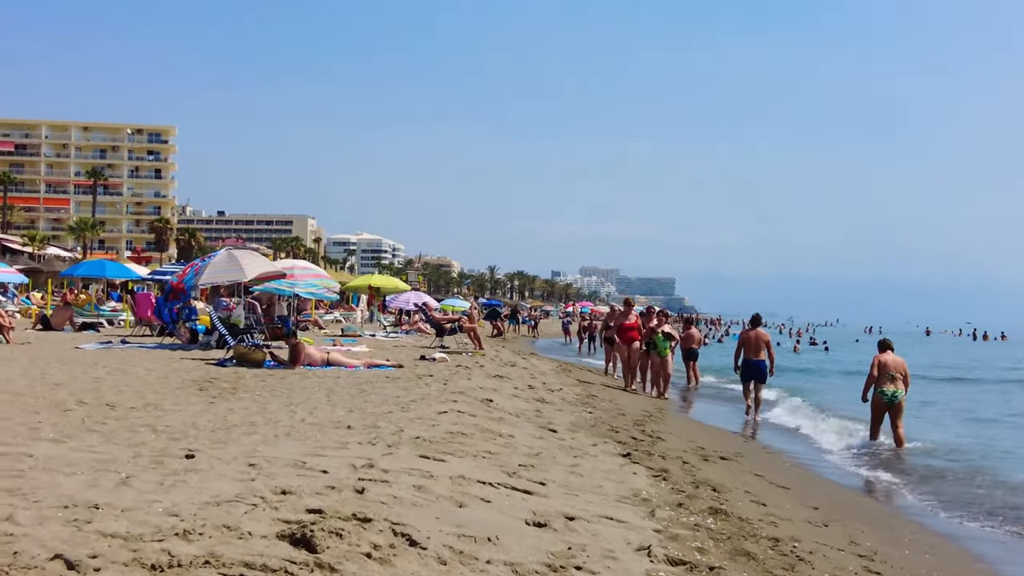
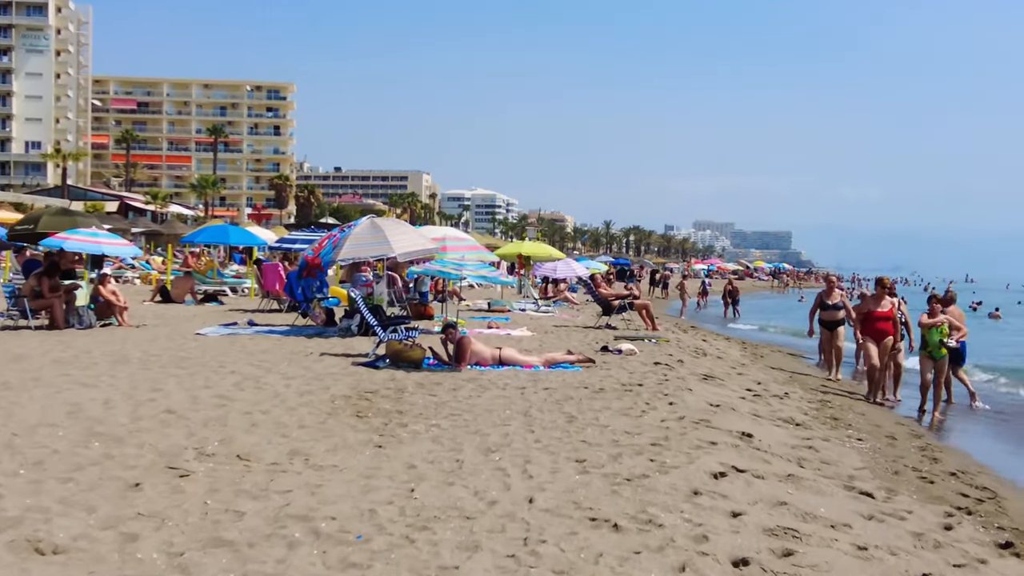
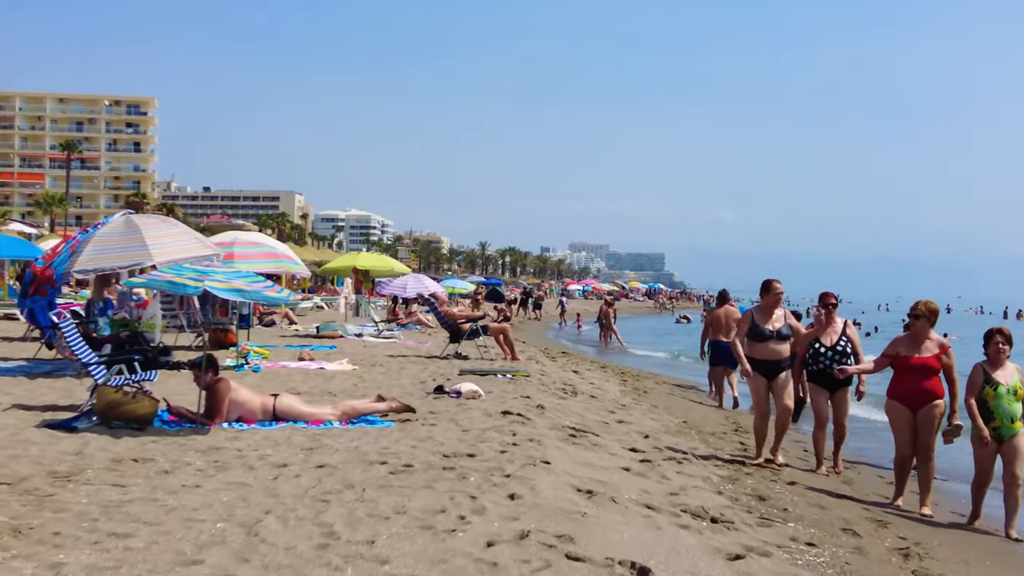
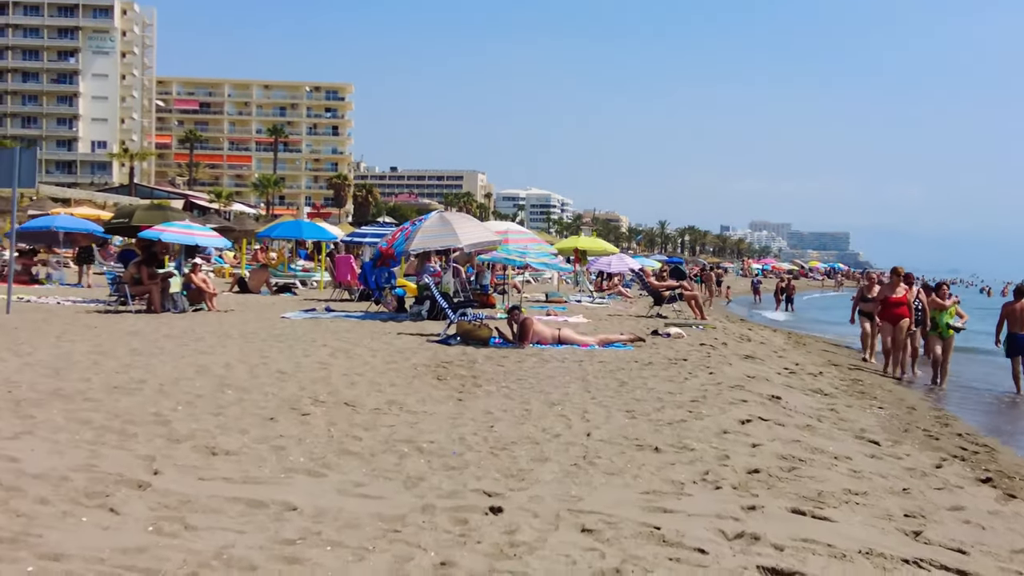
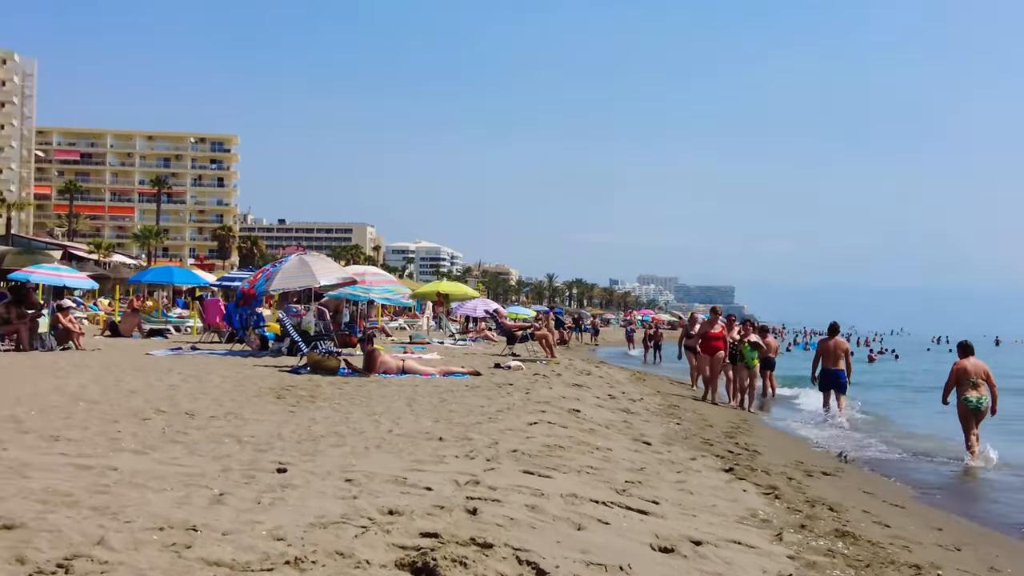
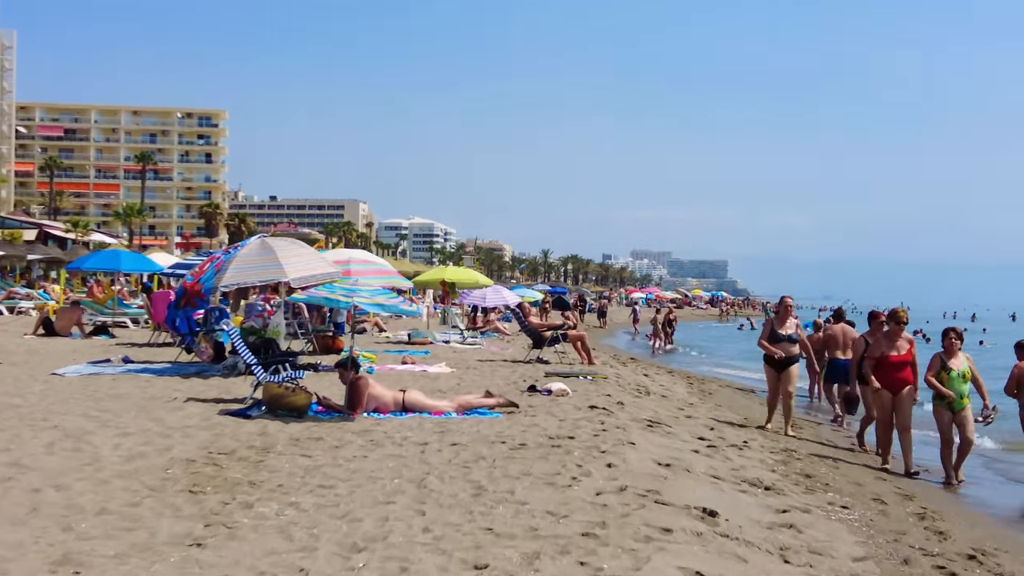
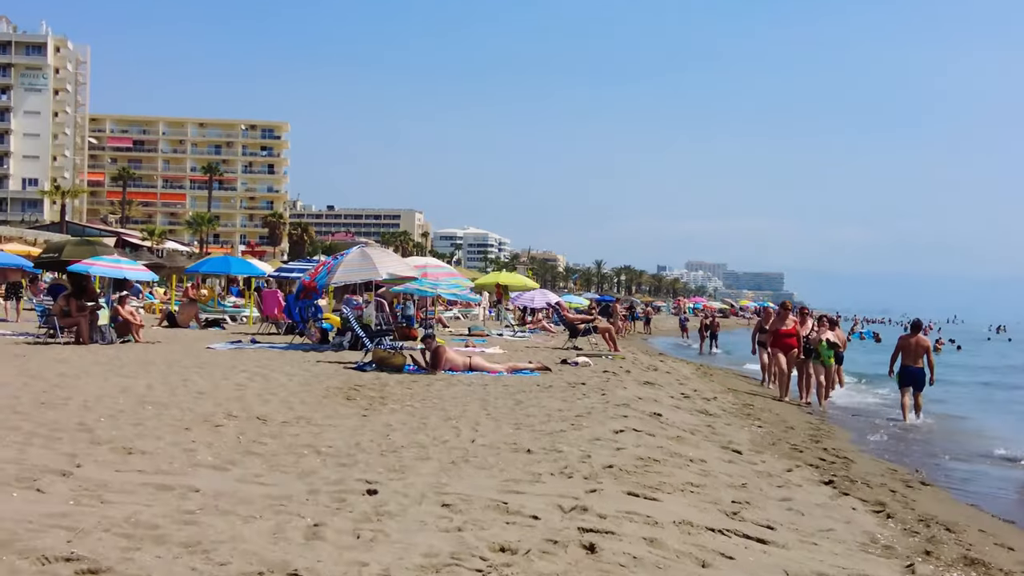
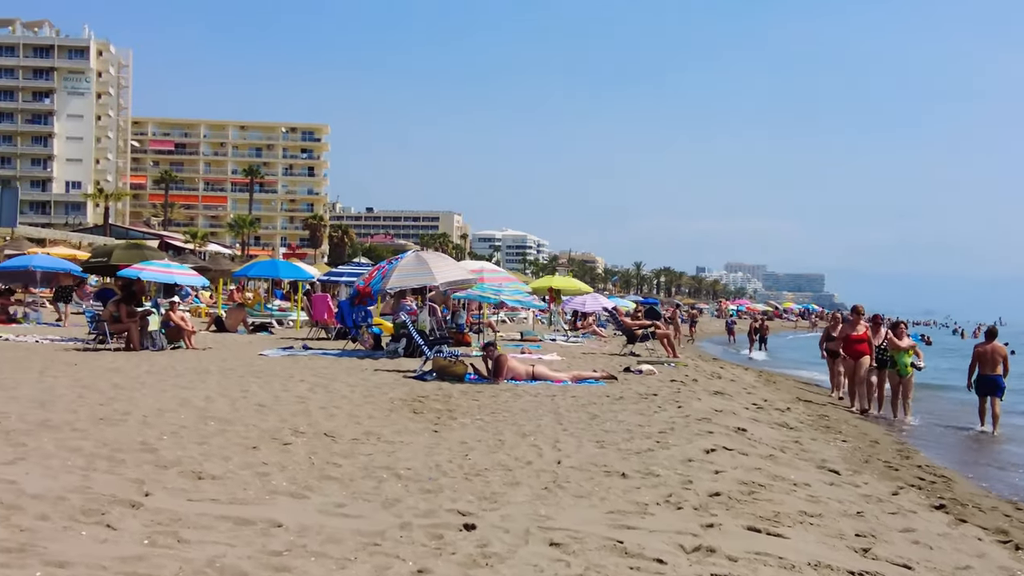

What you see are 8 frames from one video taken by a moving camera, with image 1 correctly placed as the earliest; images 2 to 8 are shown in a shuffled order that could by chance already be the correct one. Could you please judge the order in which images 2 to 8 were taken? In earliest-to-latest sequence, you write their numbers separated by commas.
5, 7, 8, 4, 2, 6, 3
